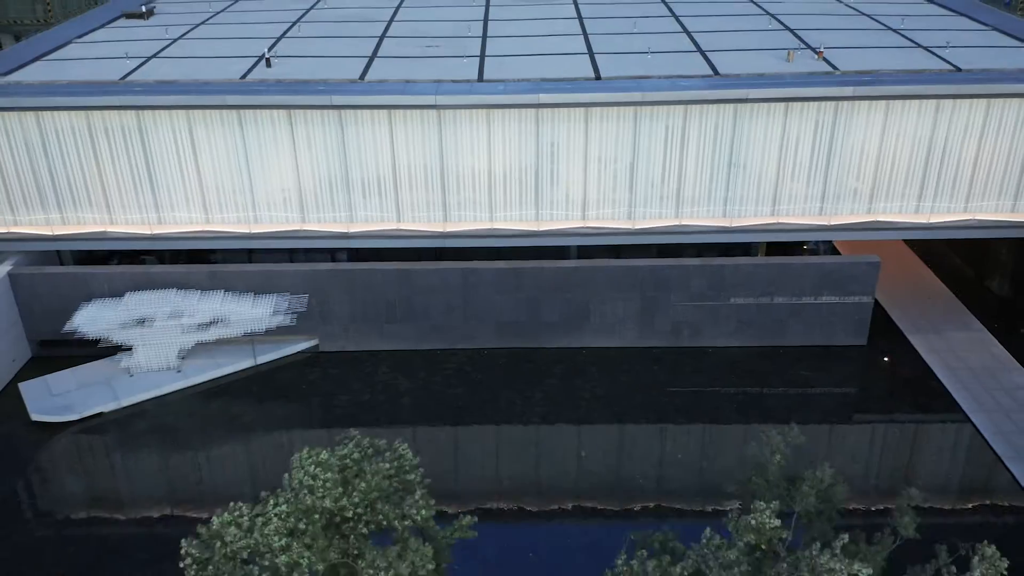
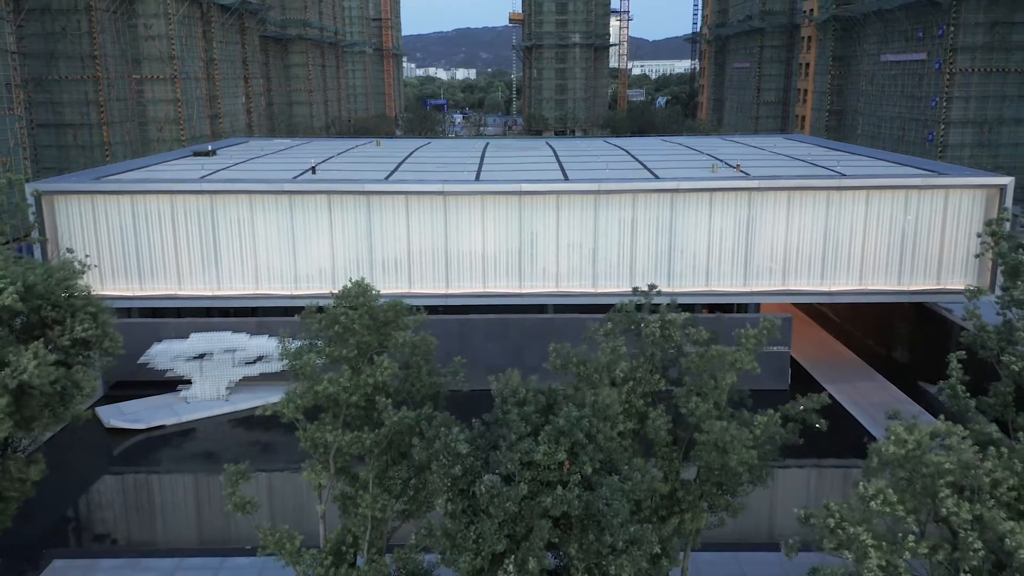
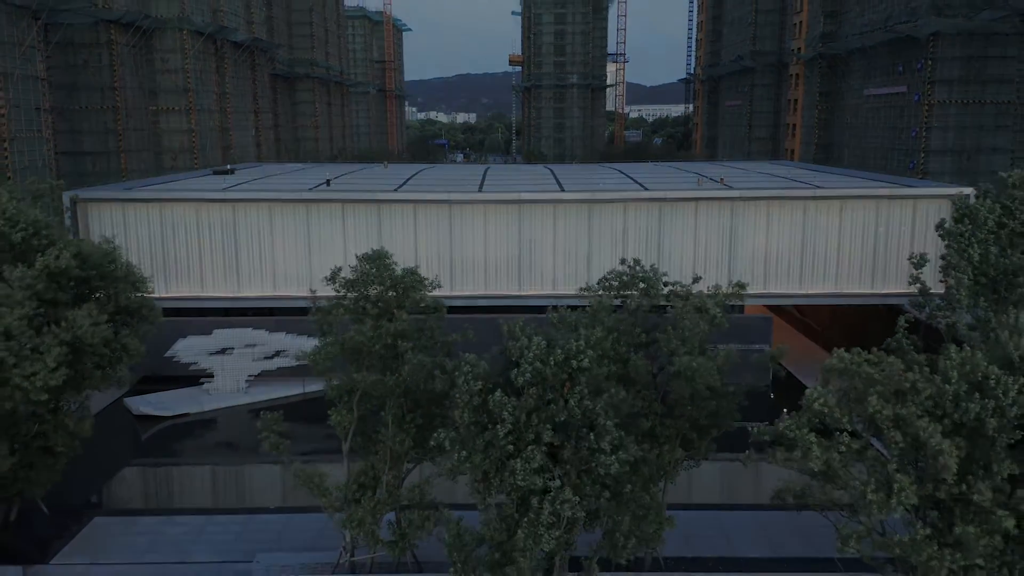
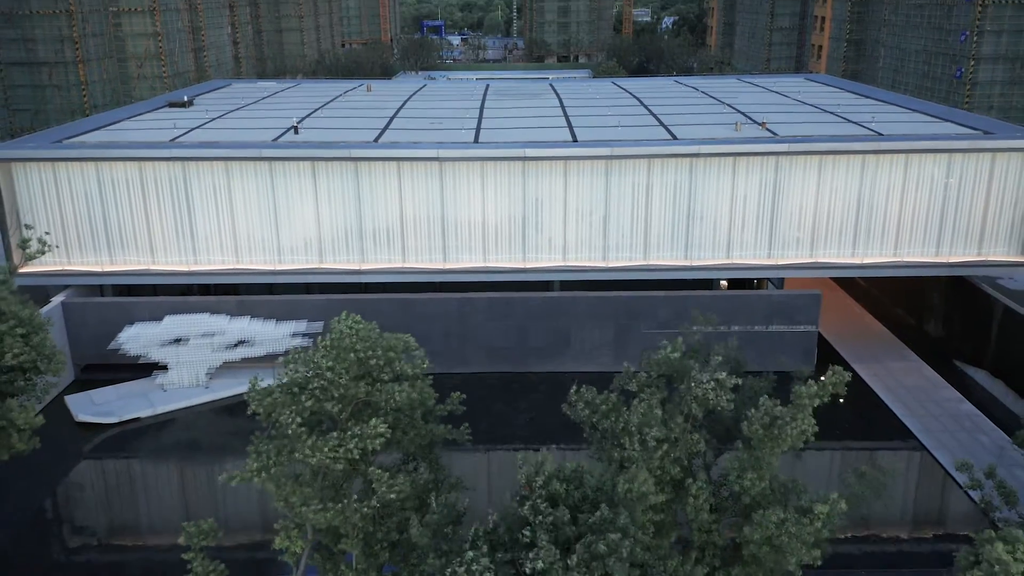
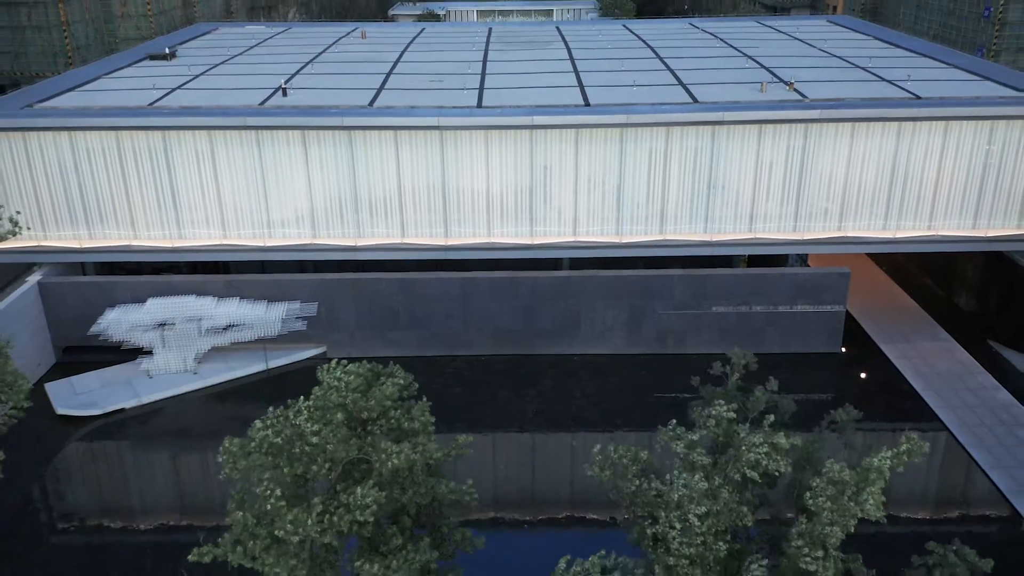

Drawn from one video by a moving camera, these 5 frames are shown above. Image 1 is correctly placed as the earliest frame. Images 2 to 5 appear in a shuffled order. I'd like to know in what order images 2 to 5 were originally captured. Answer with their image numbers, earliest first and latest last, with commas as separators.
5, 4, 2, 3
